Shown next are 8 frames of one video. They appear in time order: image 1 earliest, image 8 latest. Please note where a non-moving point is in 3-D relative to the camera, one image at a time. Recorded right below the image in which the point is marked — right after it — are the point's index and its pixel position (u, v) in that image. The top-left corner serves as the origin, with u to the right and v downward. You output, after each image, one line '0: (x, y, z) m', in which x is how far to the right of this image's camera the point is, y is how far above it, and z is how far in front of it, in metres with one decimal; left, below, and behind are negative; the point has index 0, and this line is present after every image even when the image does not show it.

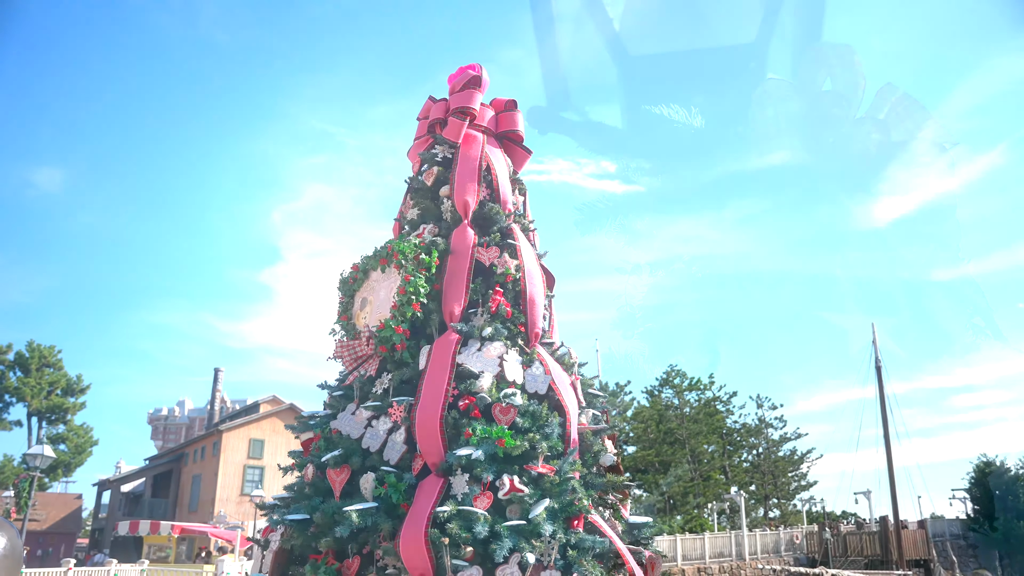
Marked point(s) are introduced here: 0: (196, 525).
0: (-6.9, -5.2, +18.5) m
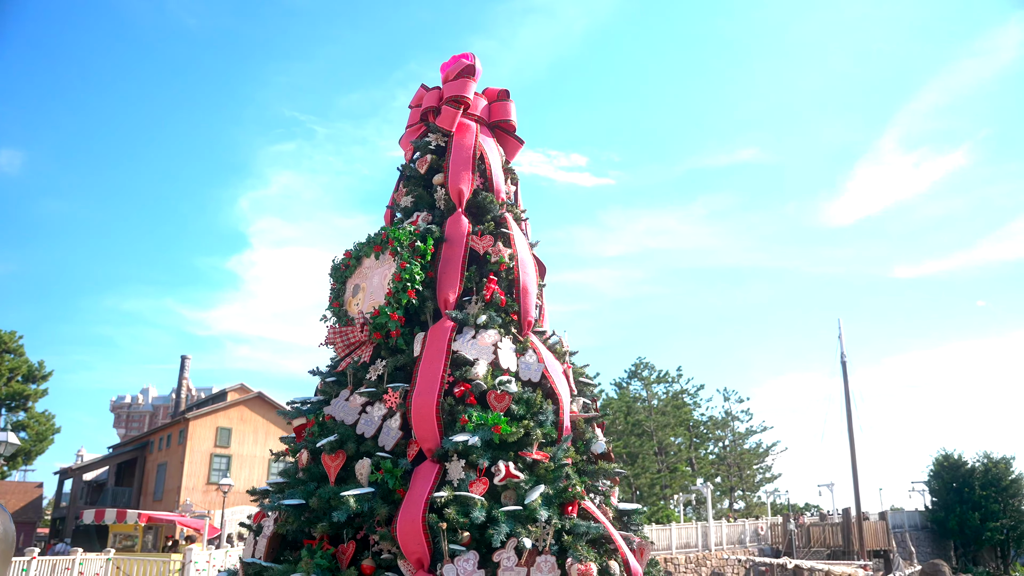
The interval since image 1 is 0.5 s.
0: (-7.5, -4.9, +18.3) m
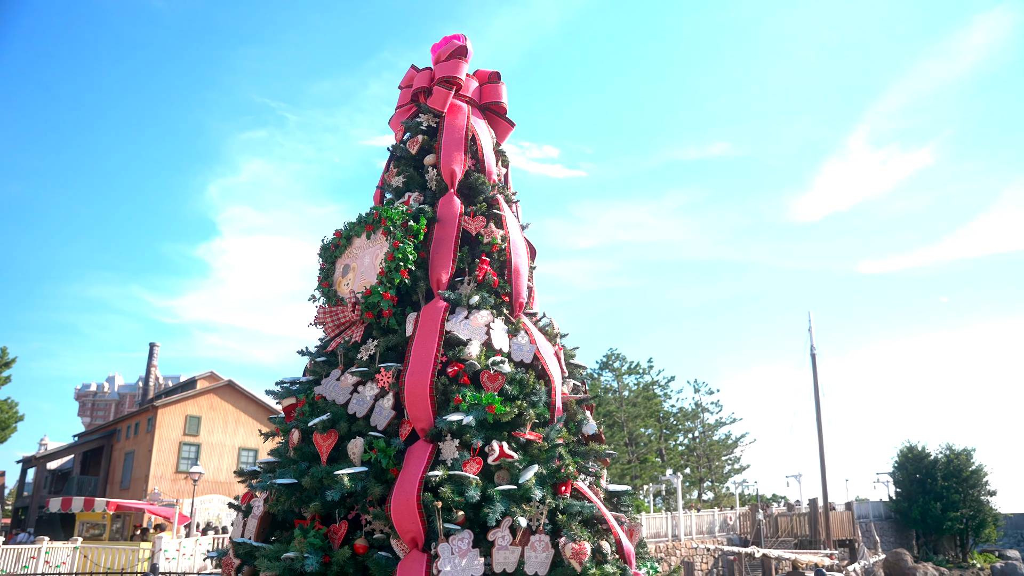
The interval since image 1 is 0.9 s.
0: (-8.1, -4.6, +18.1) m
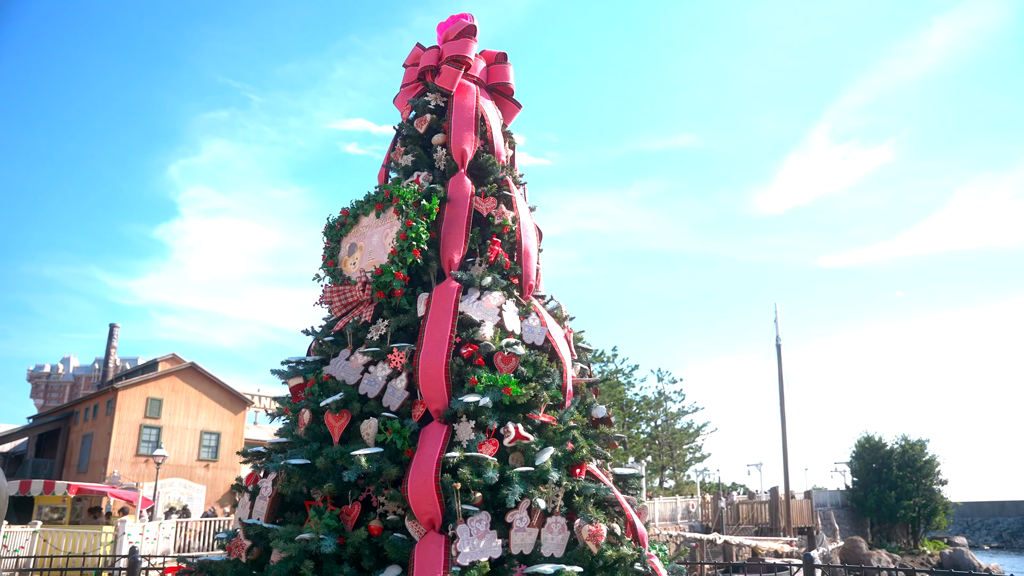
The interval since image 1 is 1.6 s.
0: (-8.8, -4.1, +17.7) m
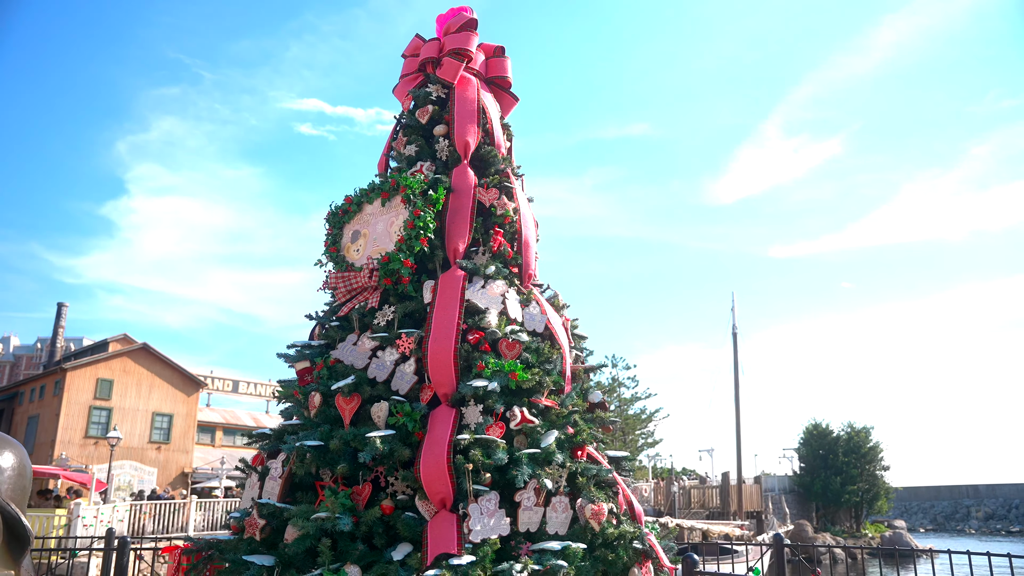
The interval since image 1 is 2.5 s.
0: (-9.6, -3.7, +17.4) m
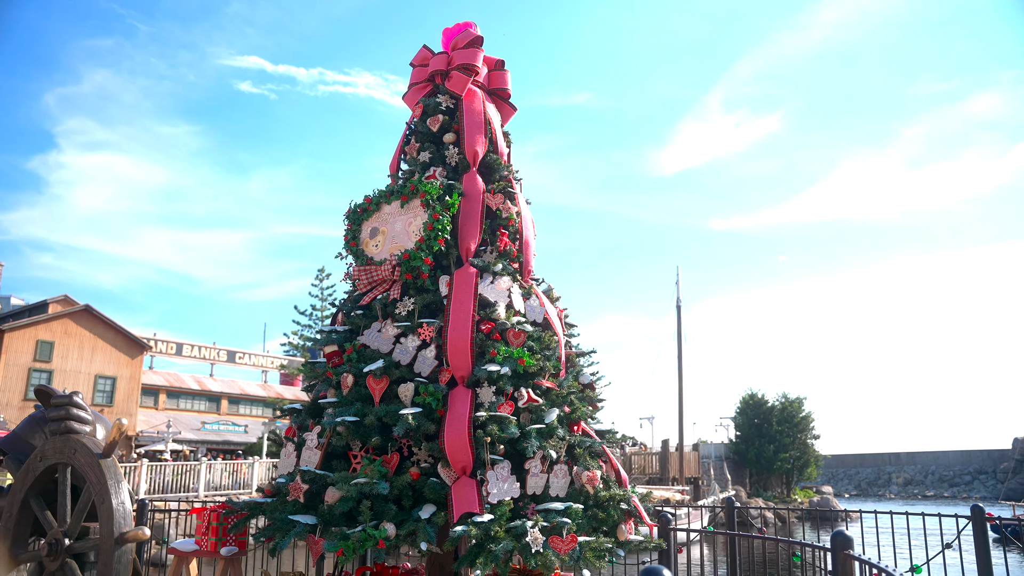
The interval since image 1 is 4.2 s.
0: (-10.6, -2.9, +17.3) m
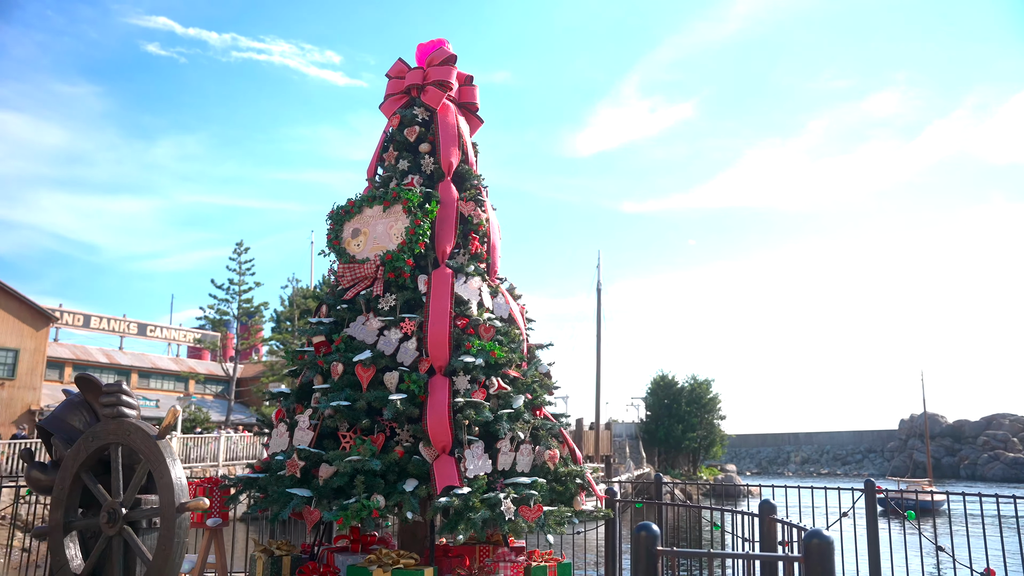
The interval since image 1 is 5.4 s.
0: (-12.2, -2.3, +16.7) m
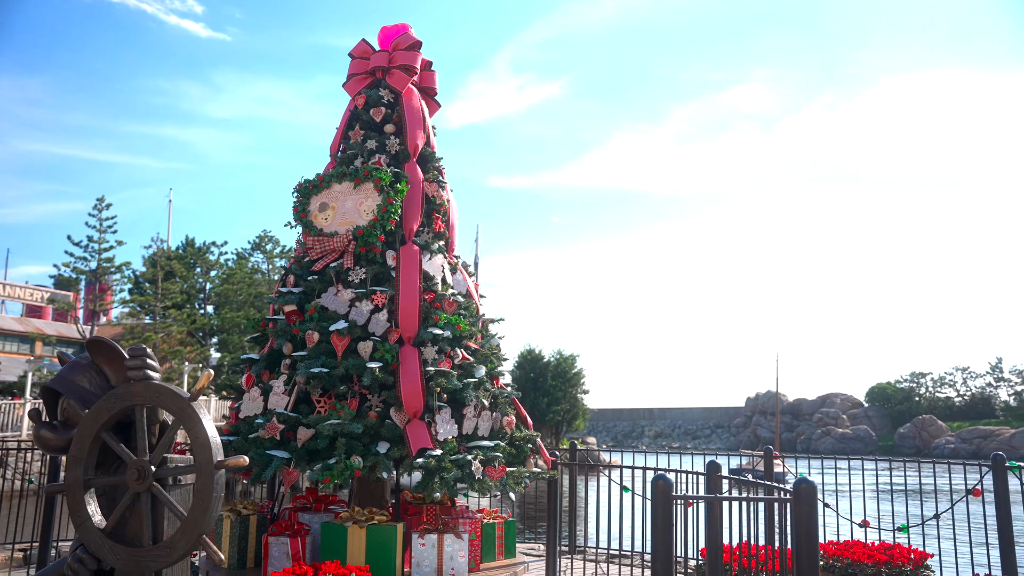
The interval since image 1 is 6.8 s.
0: (-14.3, -1.3, +14.9) m
